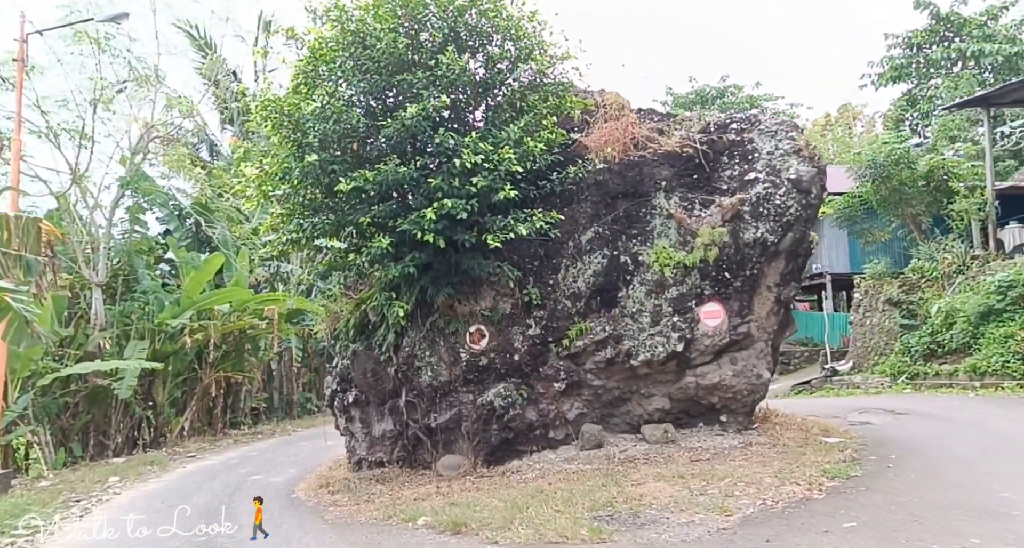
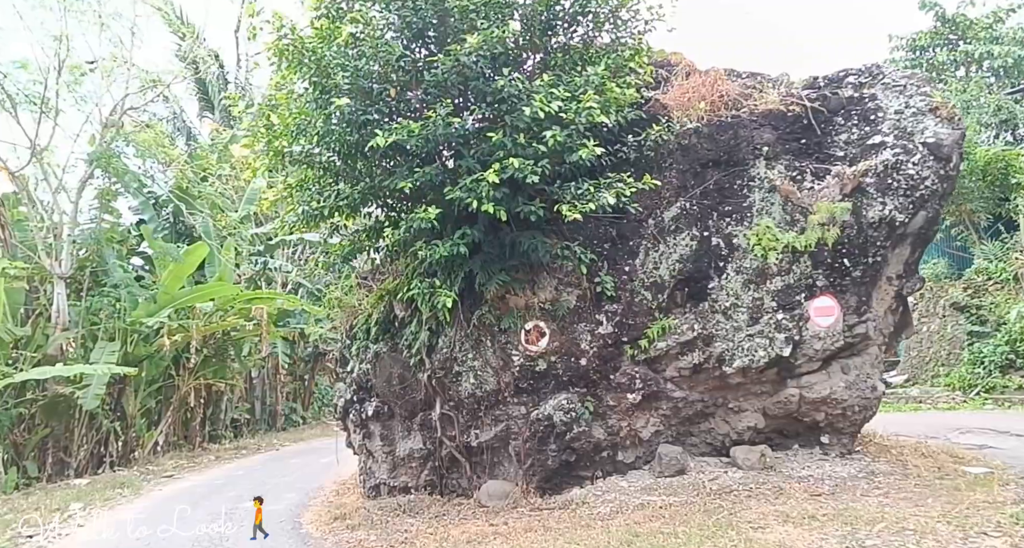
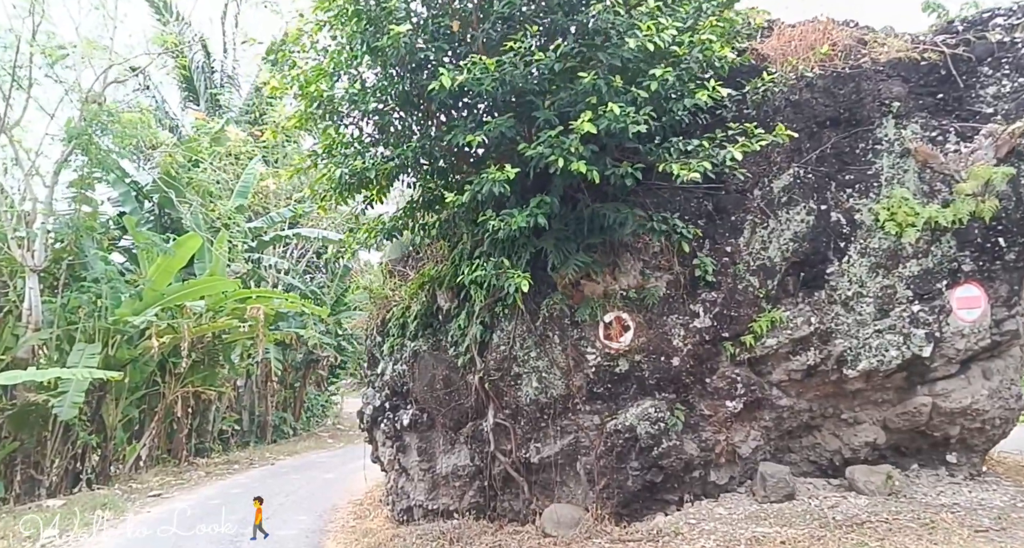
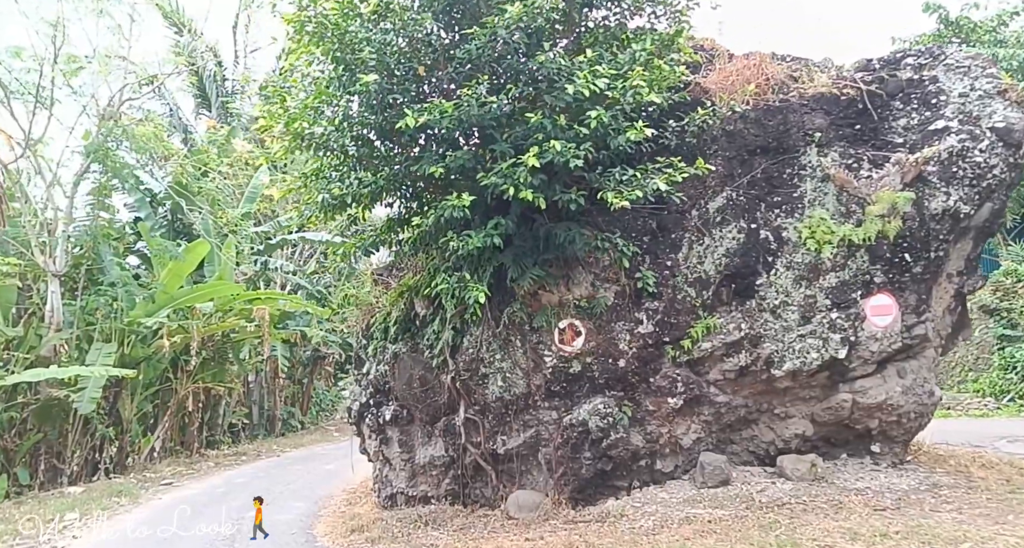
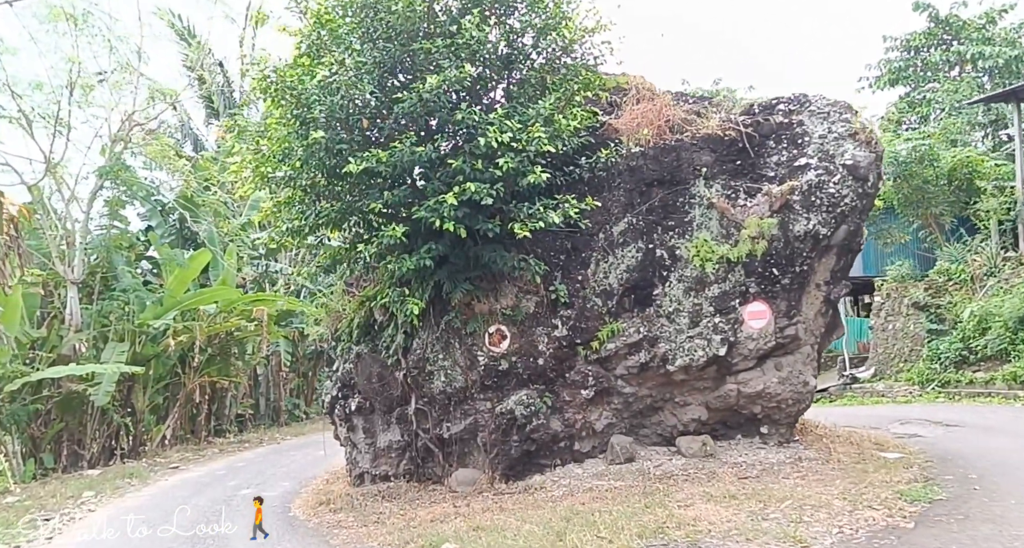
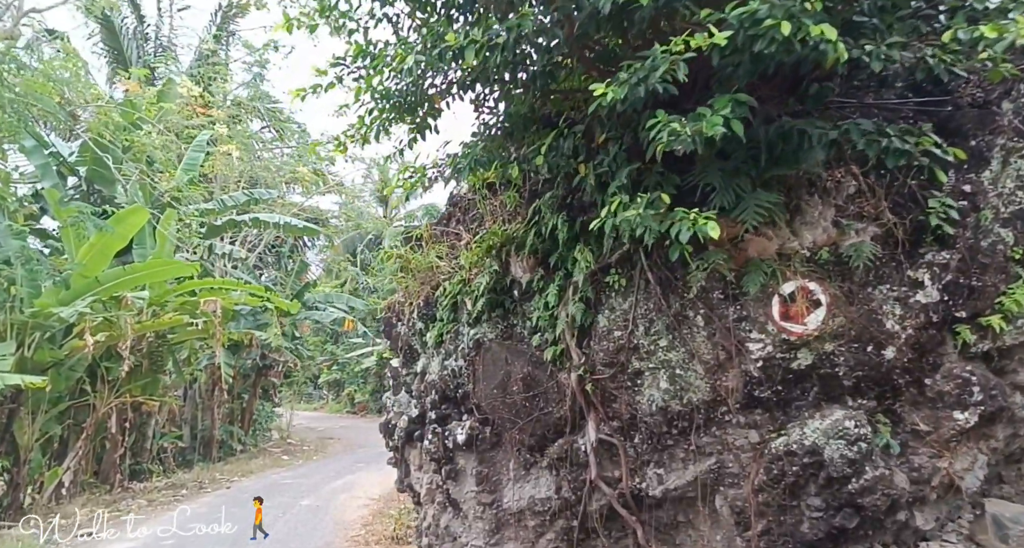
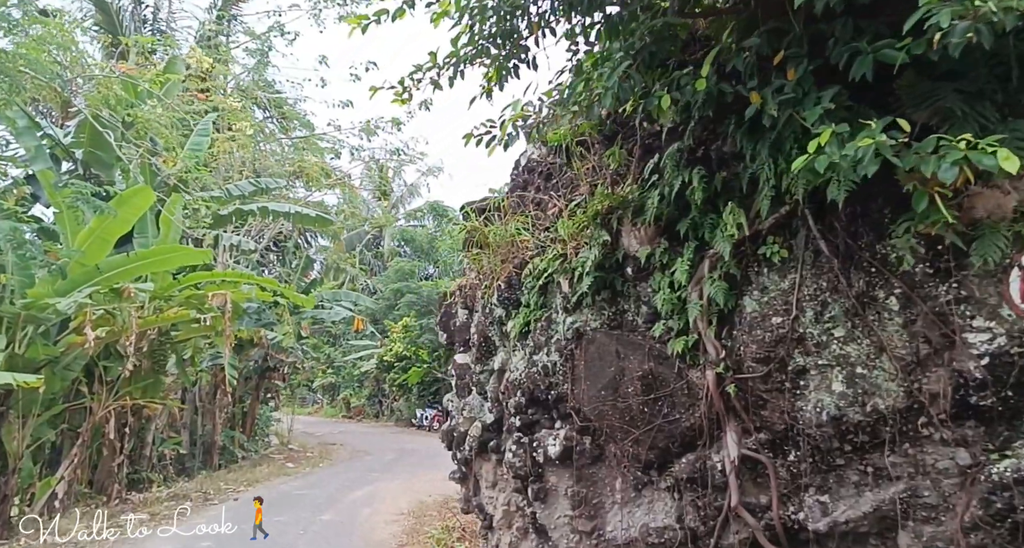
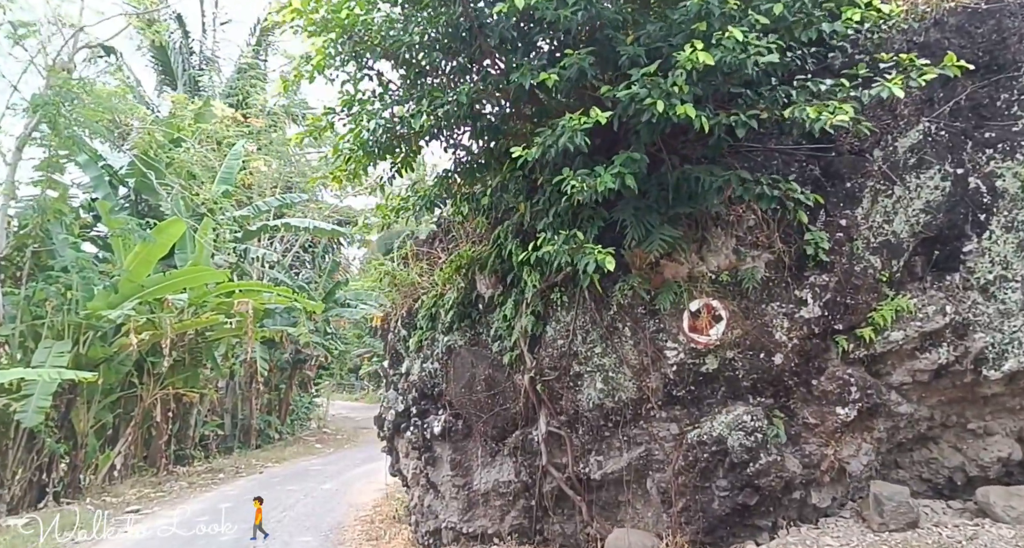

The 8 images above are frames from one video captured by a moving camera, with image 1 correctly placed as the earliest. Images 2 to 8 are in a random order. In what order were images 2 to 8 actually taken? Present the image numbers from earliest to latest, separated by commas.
5, 2, 4, 3, 8, 6, 7
